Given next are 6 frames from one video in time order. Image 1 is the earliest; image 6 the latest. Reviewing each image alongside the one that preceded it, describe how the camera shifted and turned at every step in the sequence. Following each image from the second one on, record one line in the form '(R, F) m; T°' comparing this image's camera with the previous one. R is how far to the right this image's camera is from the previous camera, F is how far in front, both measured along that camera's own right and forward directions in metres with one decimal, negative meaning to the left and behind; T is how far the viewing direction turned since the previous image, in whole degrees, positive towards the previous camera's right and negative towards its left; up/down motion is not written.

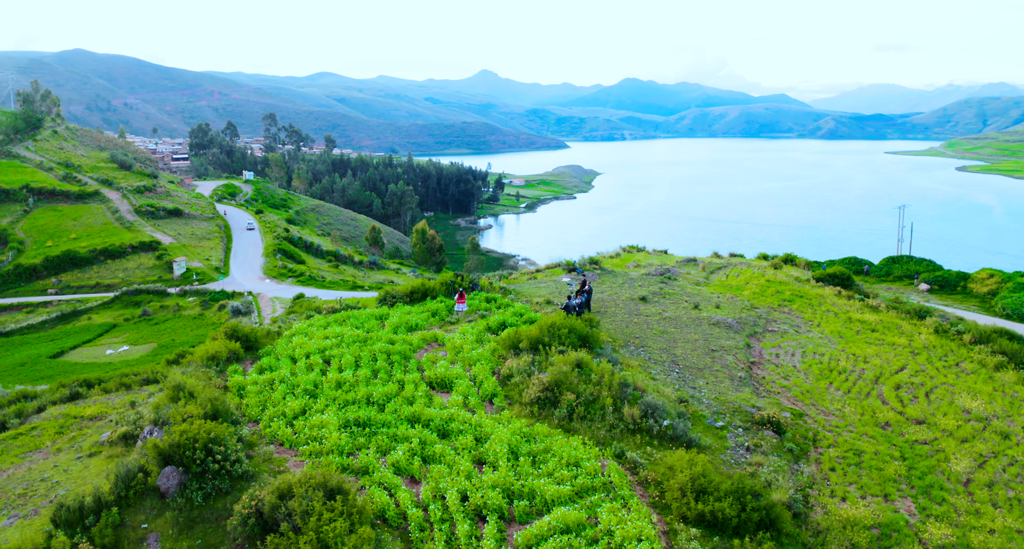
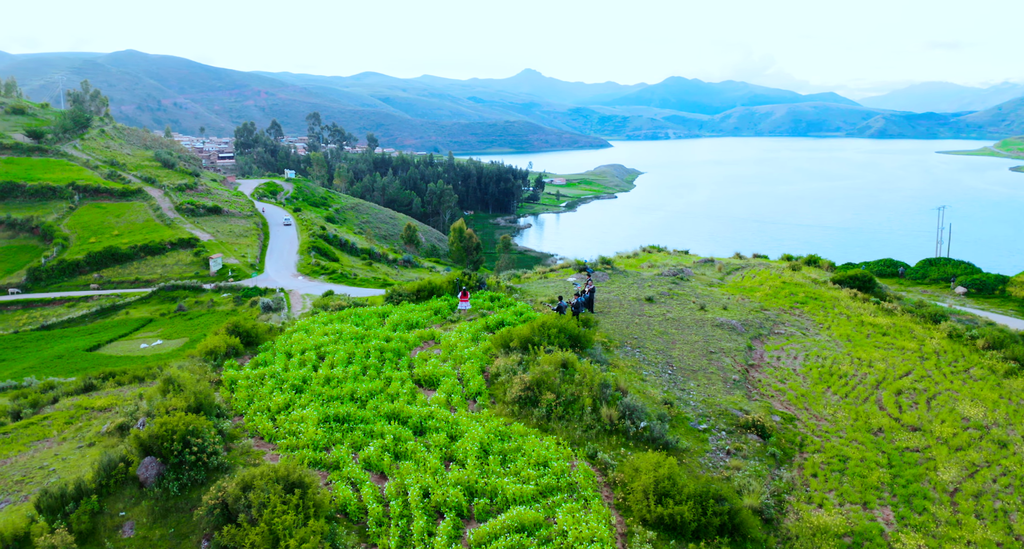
(+1.3, 0.0) m; -3°
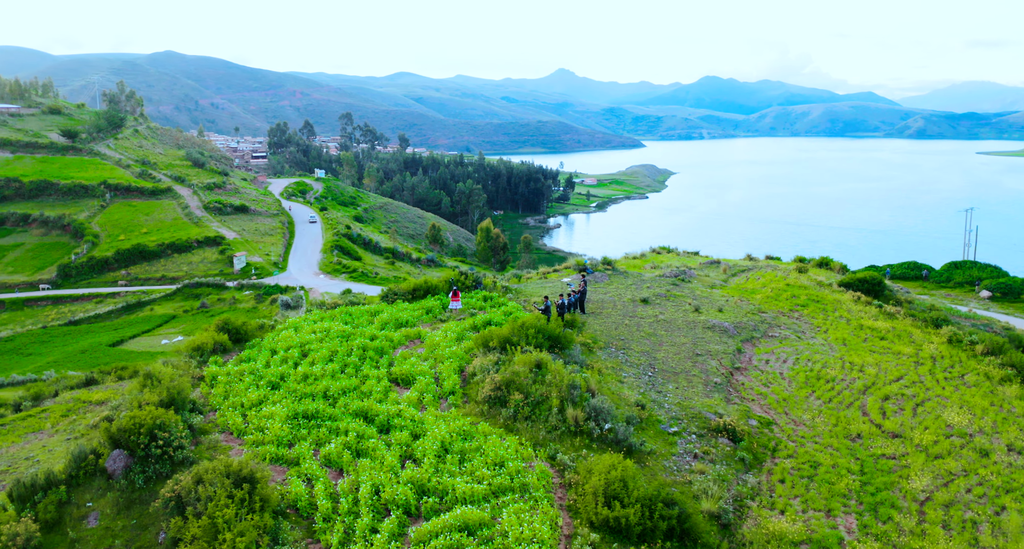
(+1.4, 0.0) m; -2°
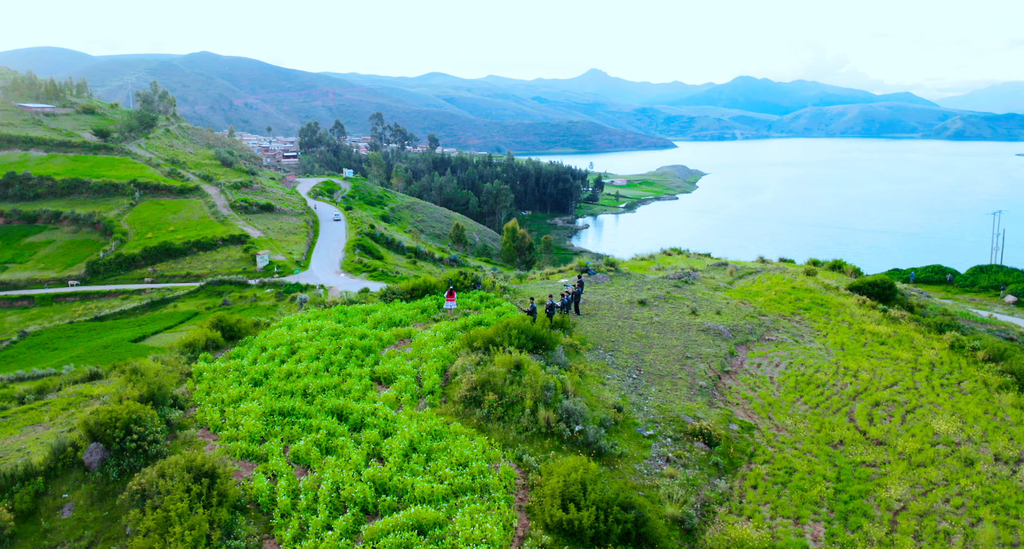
(+1.2, 0.0) m; -2°
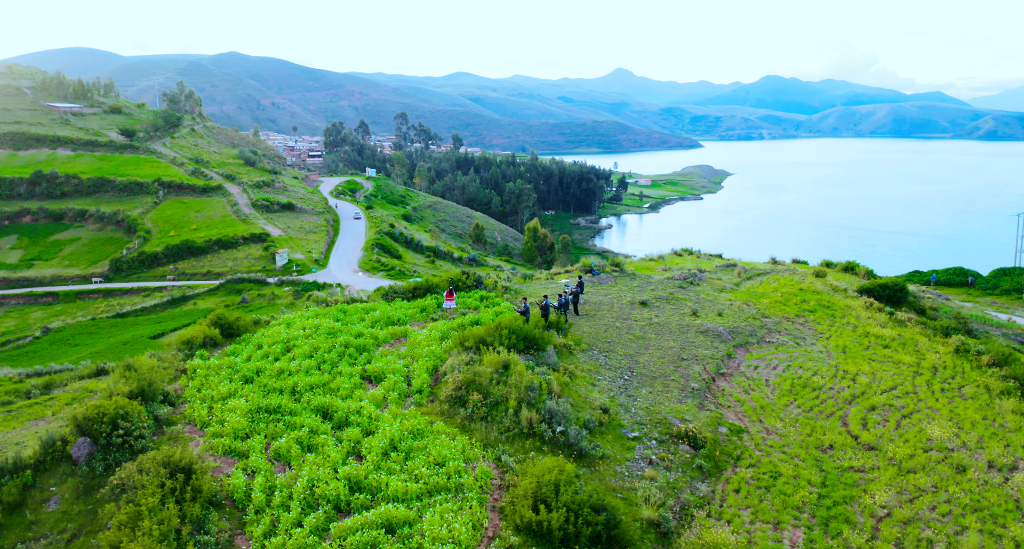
(+0.9, 0.0) m; -2°
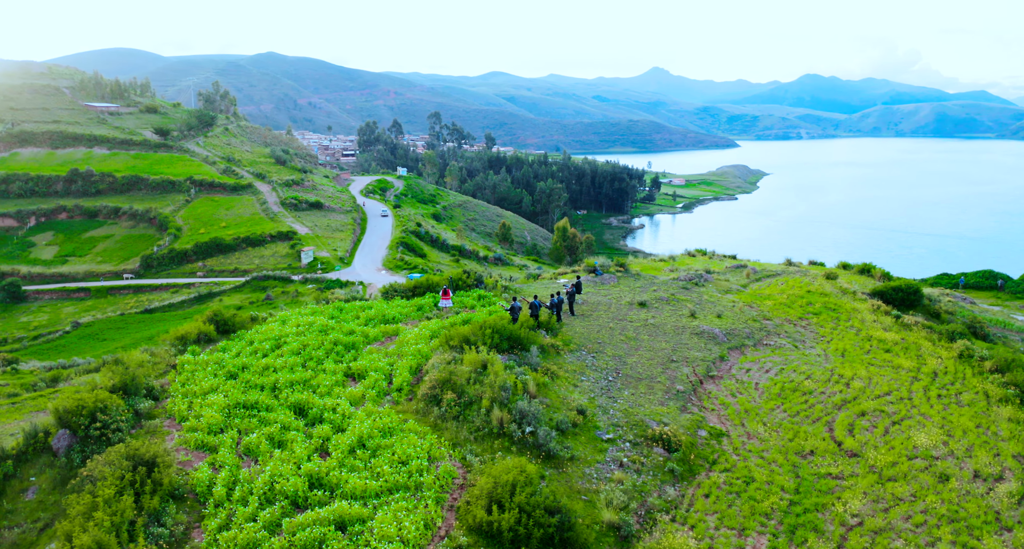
(+1.3, +0.1) m; -2°
